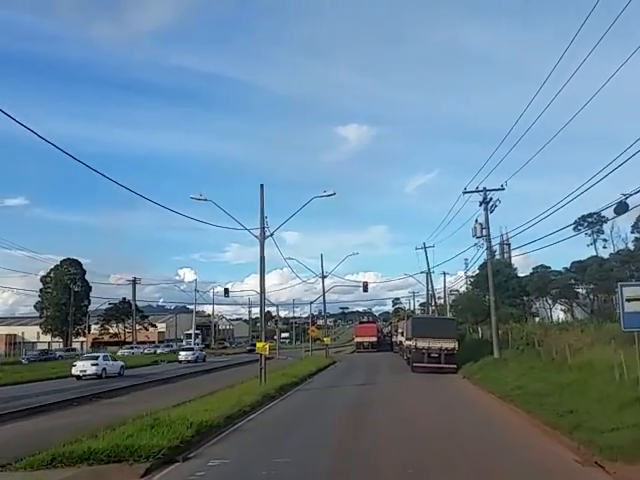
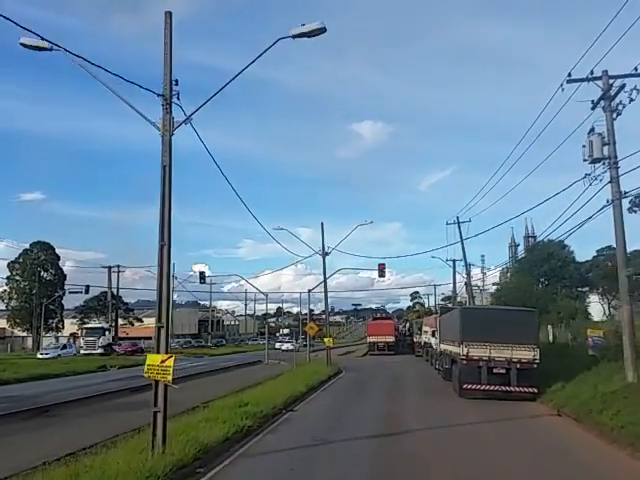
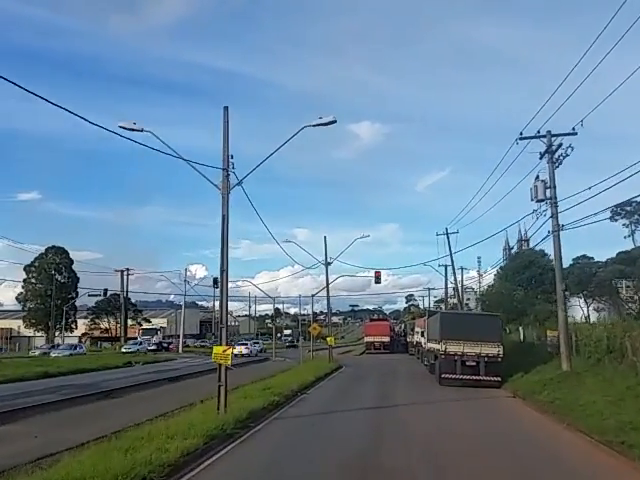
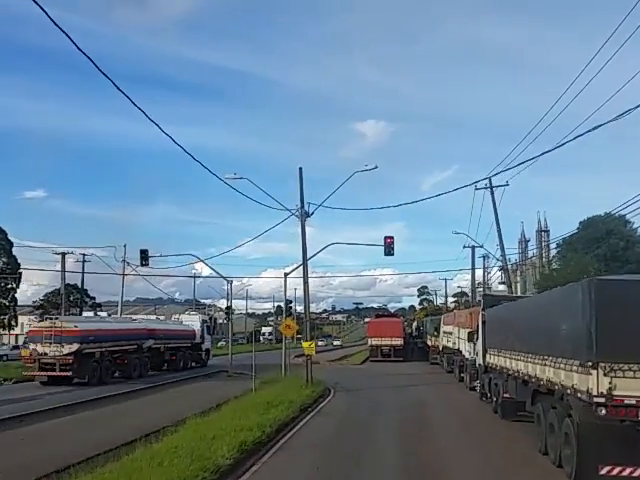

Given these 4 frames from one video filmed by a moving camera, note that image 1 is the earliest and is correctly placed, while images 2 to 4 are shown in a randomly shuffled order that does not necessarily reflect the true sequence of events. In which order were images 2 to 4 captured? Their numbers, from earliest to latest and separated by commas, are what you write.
3, 2, 4
